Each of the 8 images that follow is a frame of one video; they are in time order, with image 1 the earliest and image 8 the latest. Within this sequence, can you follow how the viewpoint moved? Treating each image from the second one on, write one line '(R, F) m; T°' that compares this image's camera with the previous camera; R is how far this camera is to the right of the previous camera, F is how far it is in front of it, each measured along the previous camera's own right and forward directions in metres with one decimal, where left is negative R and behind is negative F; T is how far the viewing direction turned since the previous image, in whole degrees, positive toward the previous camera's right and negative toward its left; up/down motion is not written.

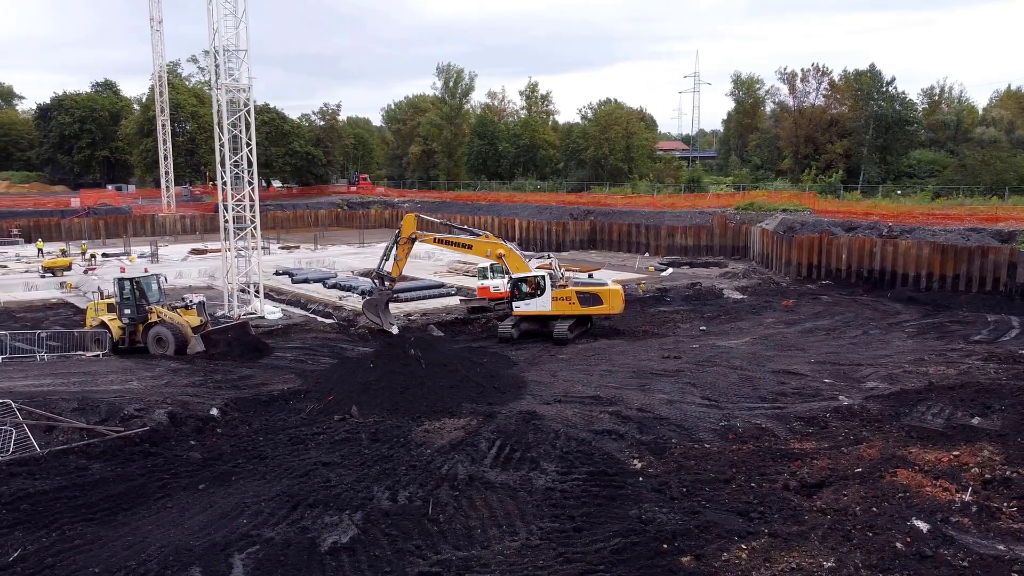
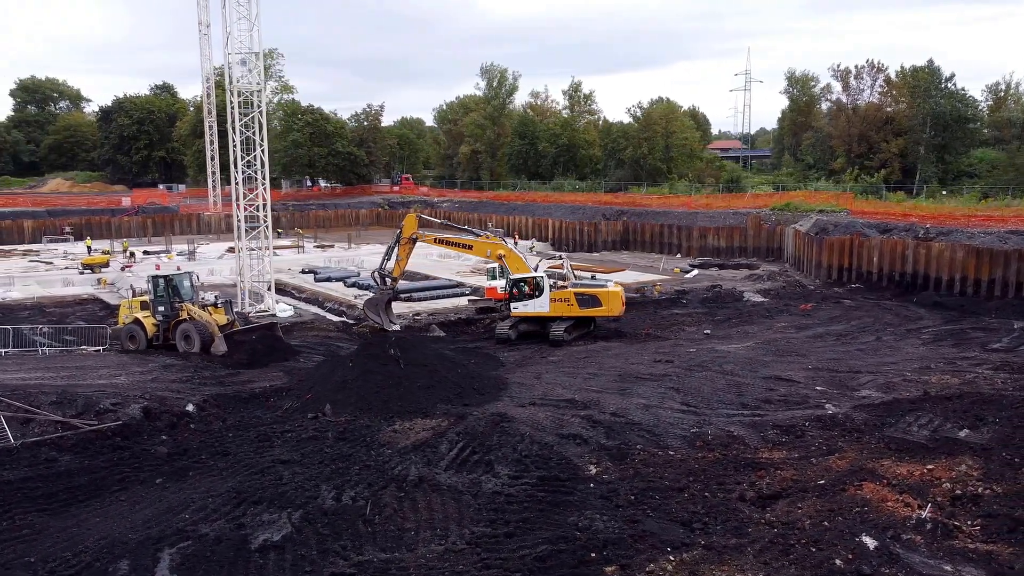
(+1.3, +0.1) m; -4°
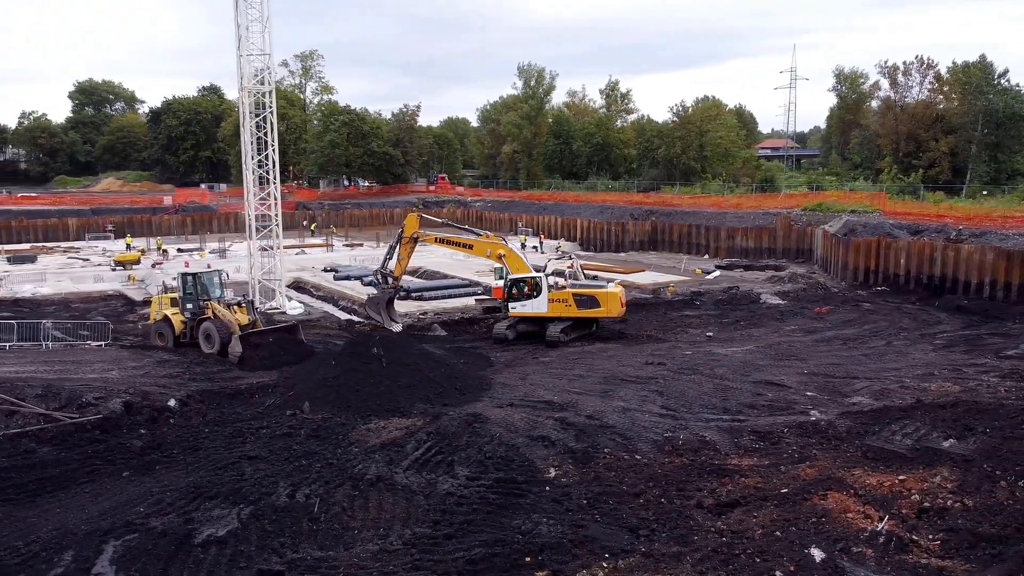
(+1.1, +0.1) m; -4°
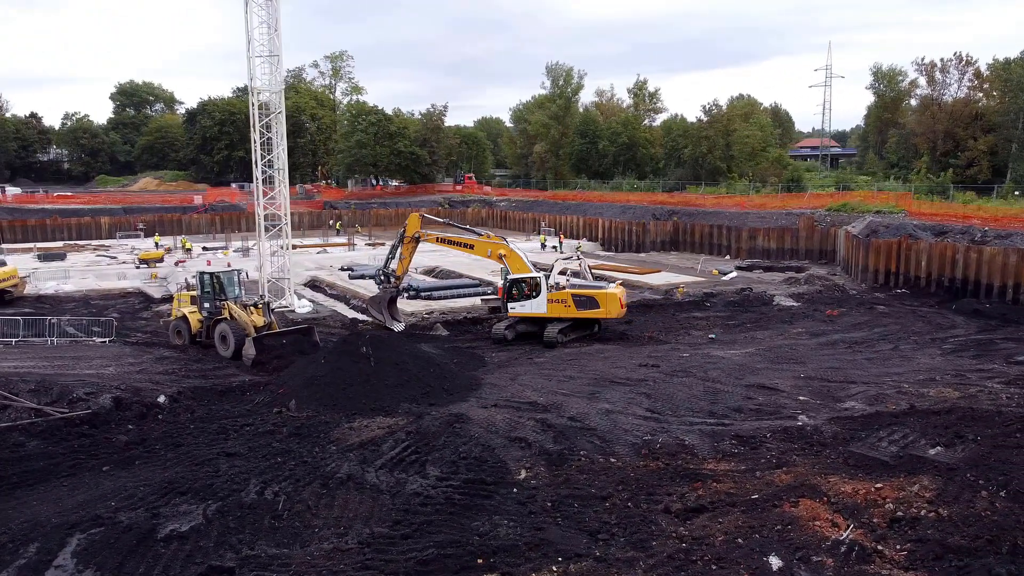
(+0.8, +0.1) m; -3°
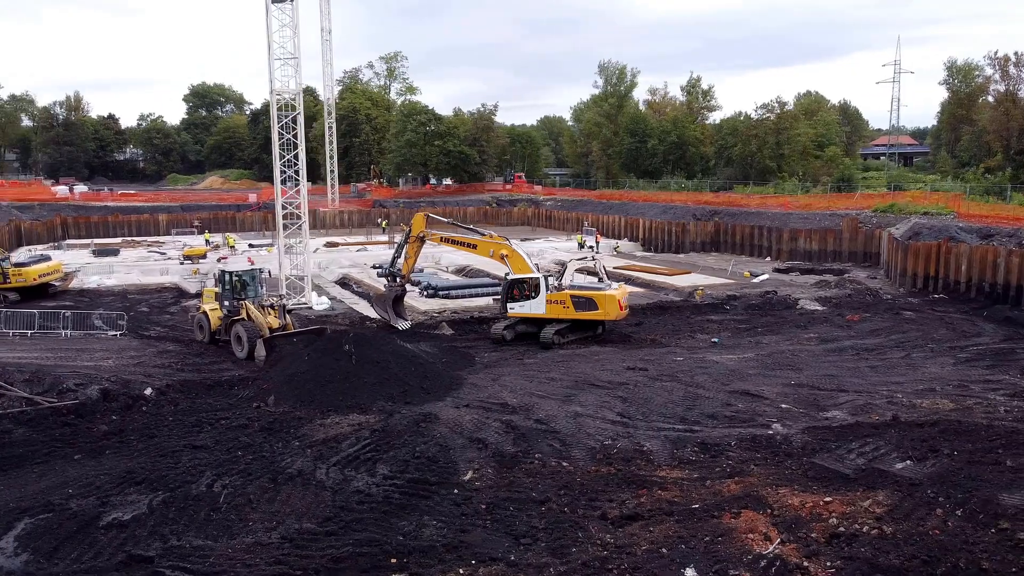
(+1.5, +0.1) m; -5°
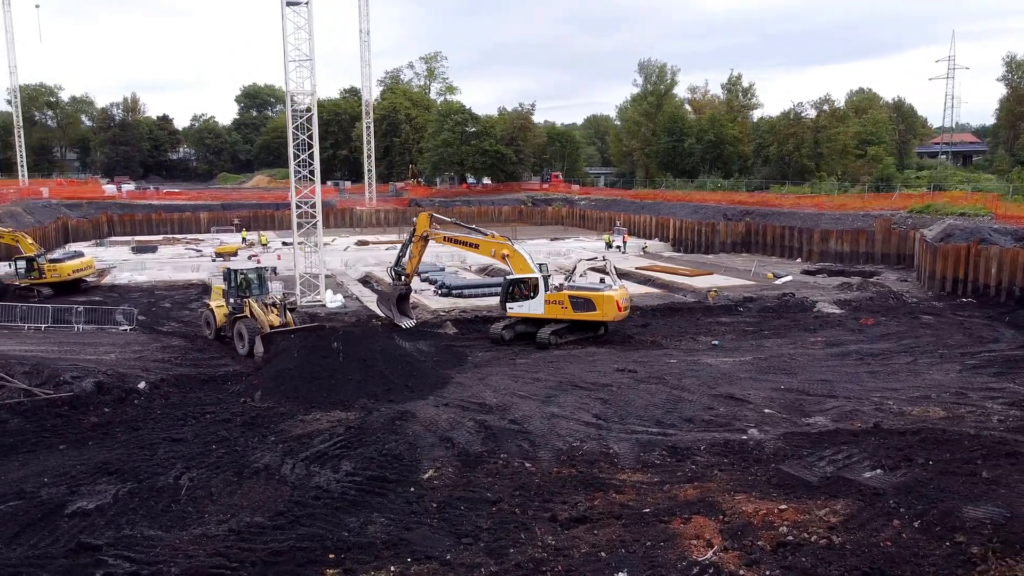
(+1.1, 0.0) m; -4°
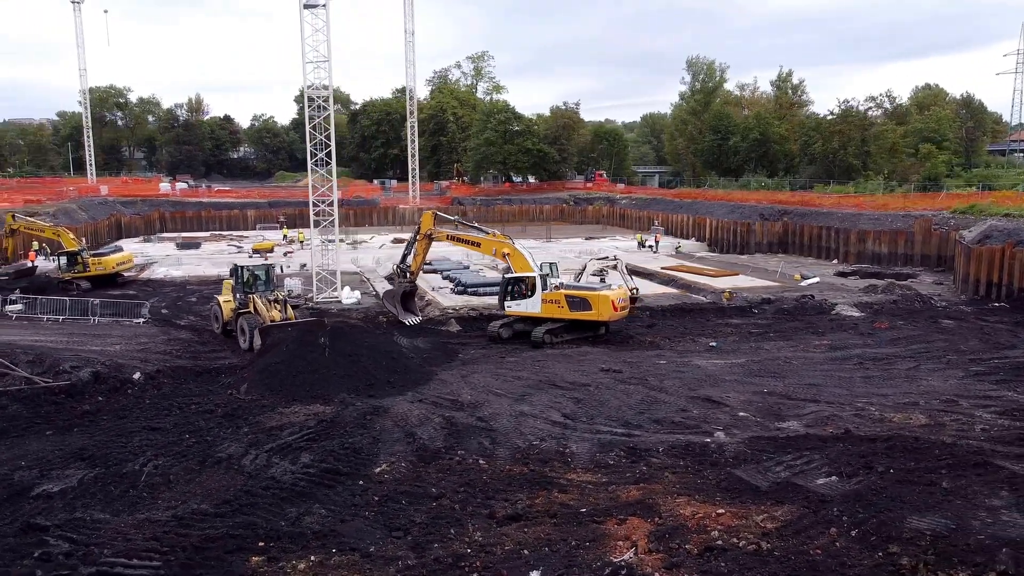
(+1.3, 0.0) m; -4°
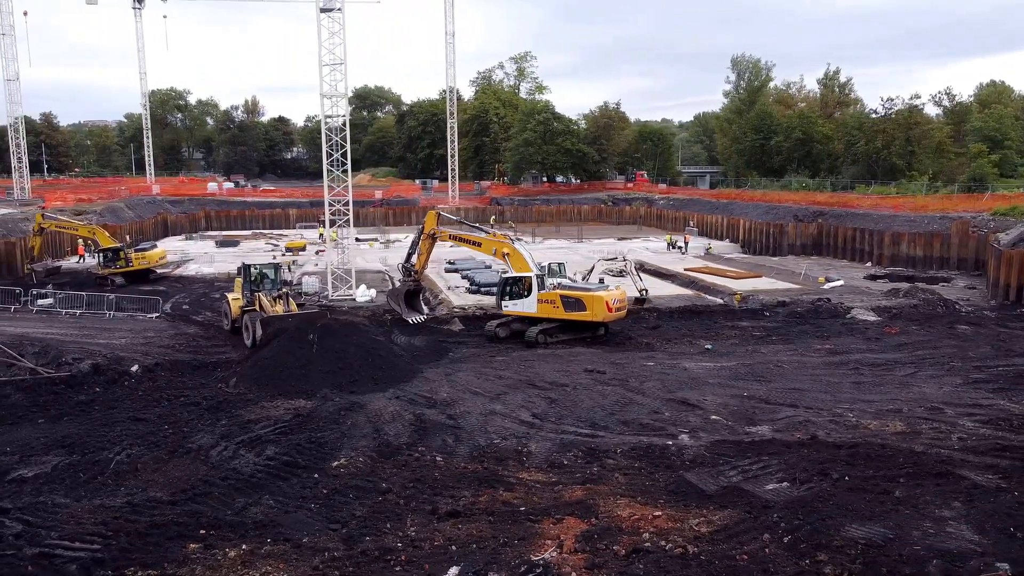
(+1.3, -0.1) m; -4°
